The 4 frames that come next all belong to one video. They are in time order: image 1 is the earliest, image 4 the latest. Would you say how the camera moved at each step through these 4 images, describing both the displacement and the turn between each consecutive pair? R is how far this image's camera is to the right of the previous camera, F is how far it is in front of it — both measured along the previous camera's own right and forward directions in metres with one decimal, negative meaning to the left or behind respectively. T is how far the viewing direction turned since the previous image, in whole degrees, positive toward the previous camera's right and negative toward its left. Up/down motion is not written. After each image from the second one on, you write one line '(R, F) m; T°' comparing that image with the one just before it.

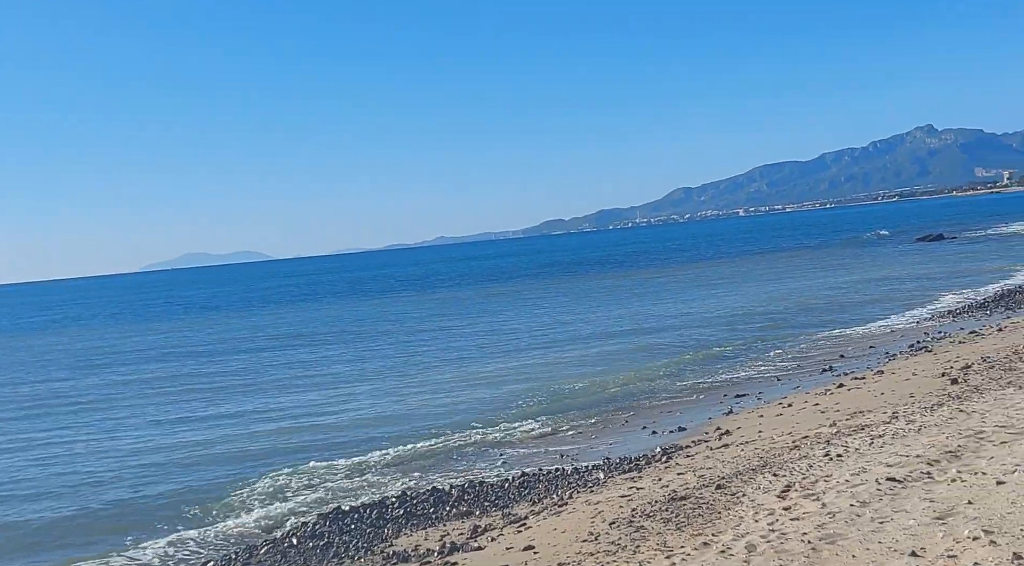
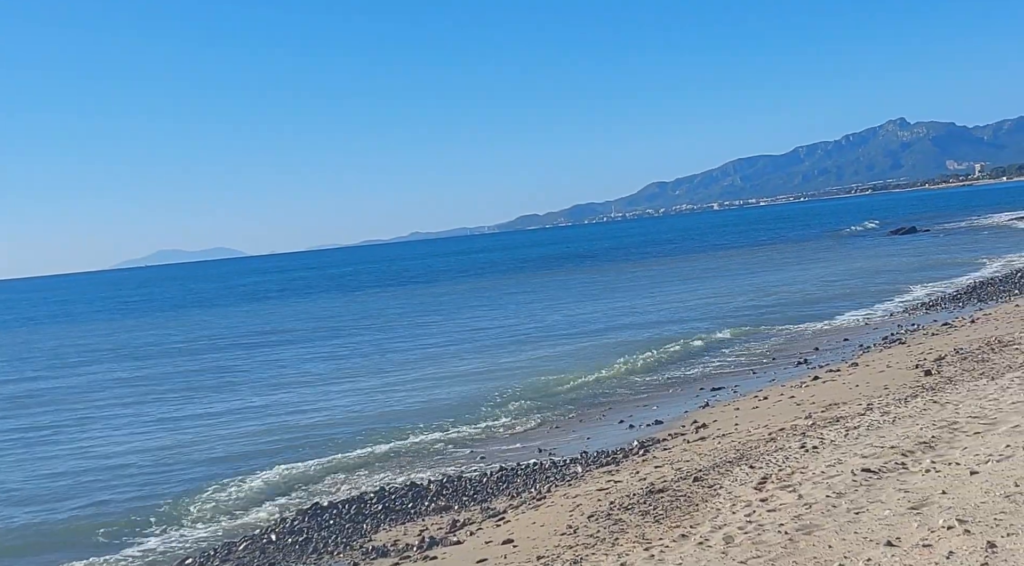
(+0.8, +0.3) m; +1°
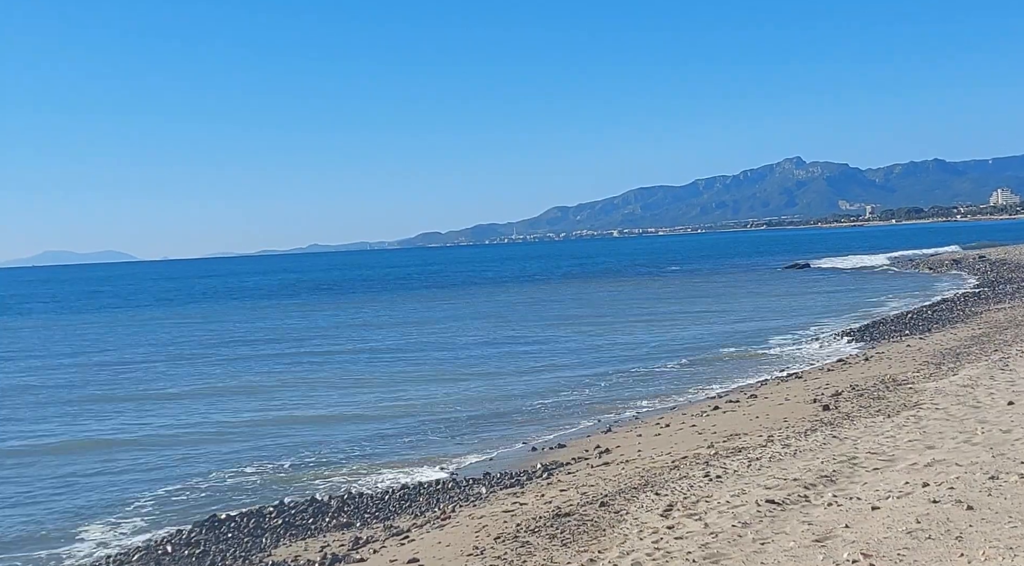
(-3.1, +0.5) m; +5°
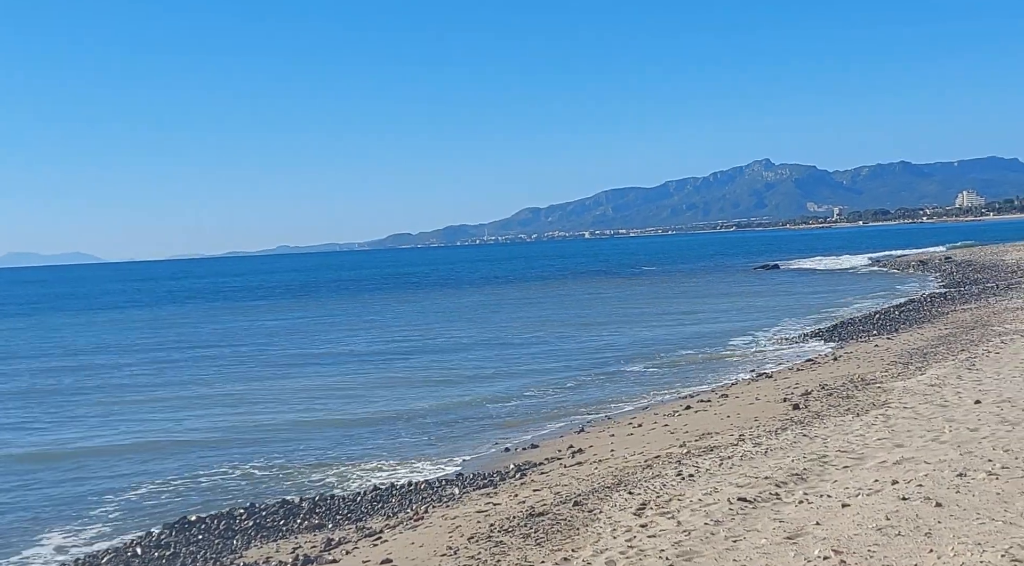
(-0.4, -0.3) m; +1°
